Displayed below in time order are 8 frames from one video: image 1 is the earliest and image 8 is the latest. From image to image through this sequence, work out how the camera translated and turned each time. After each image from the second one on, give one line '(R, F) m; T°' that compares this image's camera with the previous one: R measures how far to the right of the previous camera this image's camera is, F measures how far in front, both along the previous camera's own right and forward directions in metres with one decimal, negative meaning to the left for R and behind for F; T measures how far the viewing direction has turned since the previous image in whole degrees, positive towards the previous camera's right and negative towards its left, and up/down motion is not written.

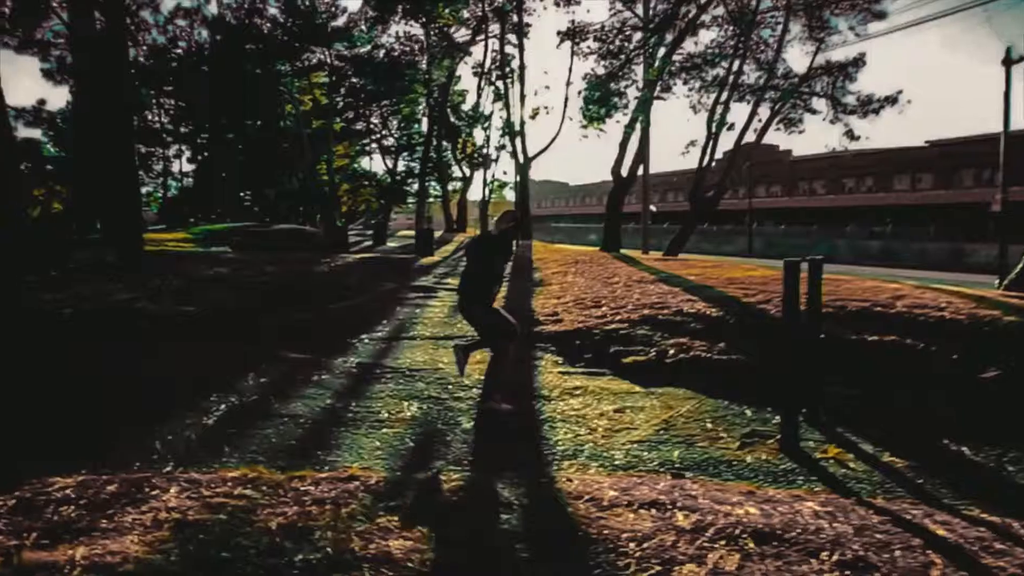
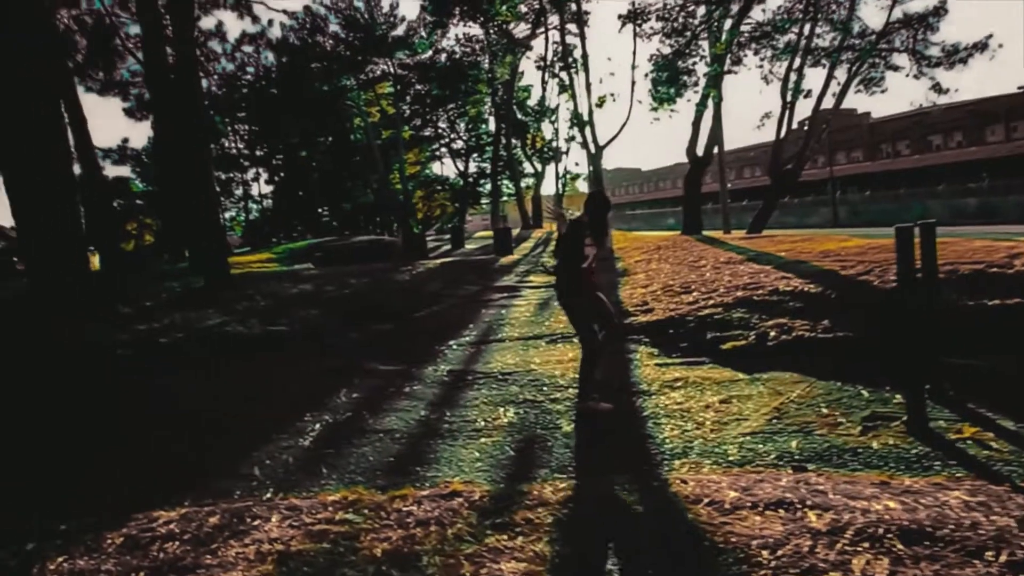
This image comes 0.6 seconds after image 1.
(-0.1, +0.3) m; -5°
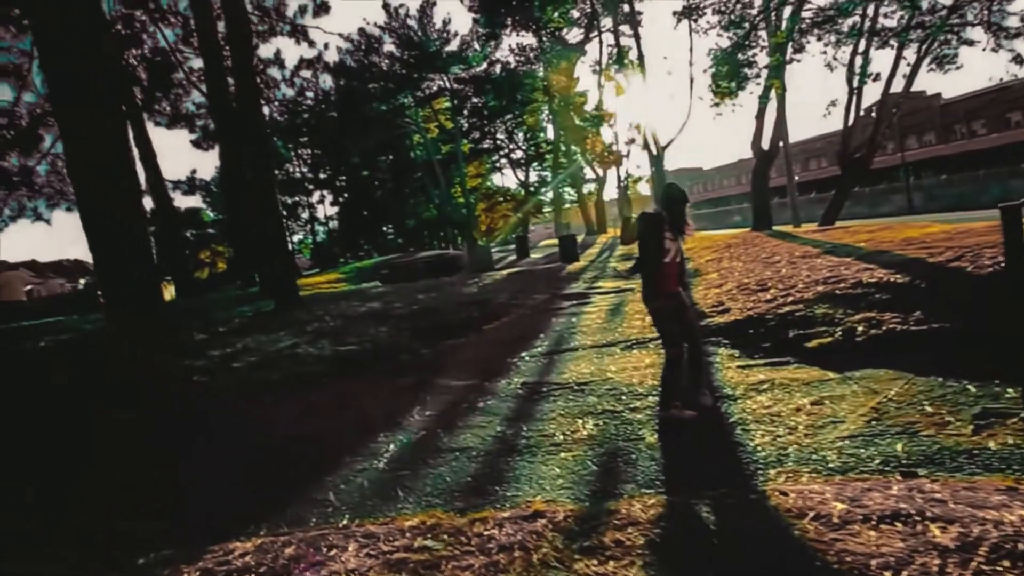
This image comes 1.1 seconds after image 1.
(0.0, +0.2) m; -4°
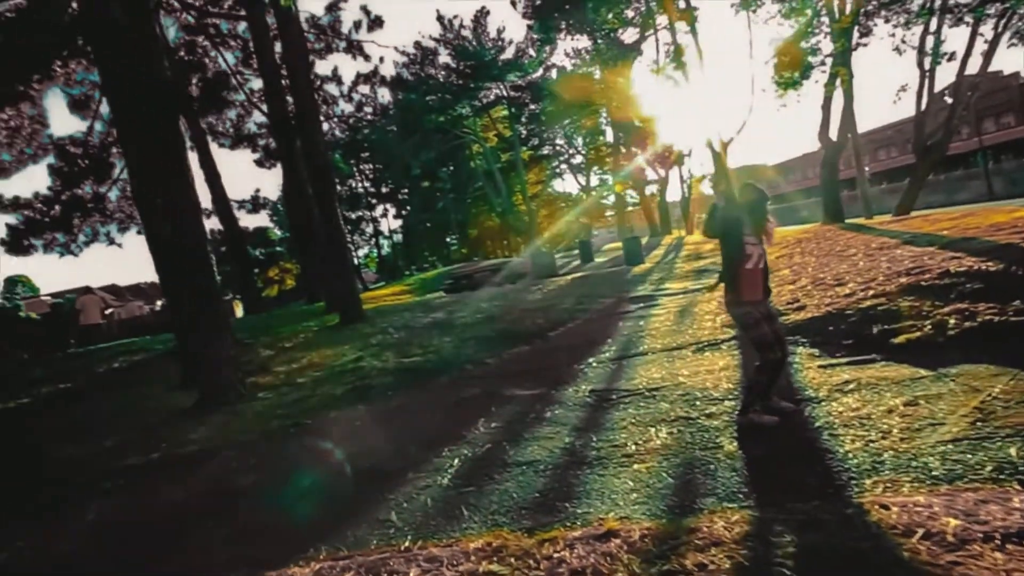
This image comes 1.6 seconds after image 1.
(0.0, +0.3) m; -4°
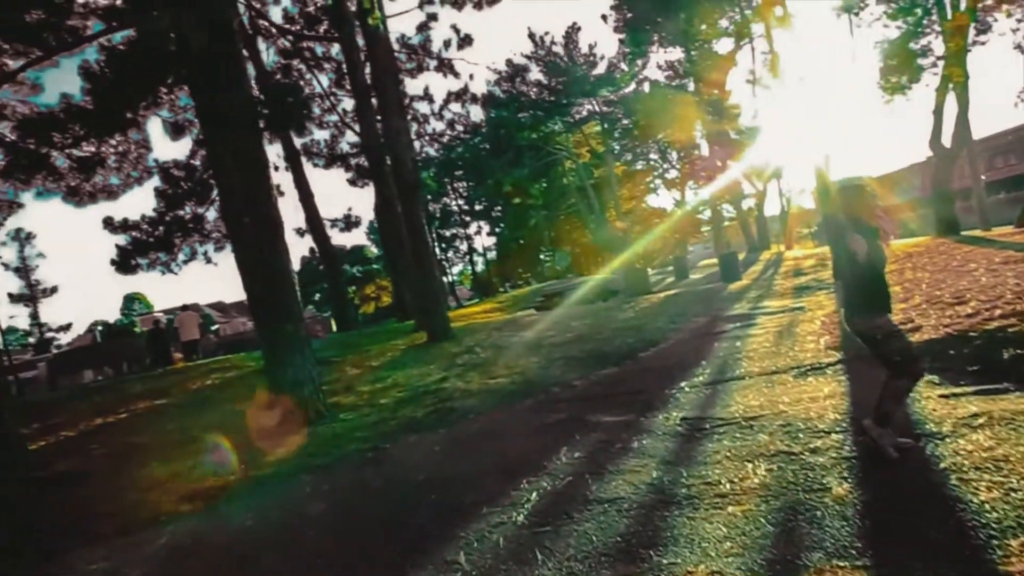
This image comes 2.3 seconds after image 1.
(+0.1, +0.5) m; -6°
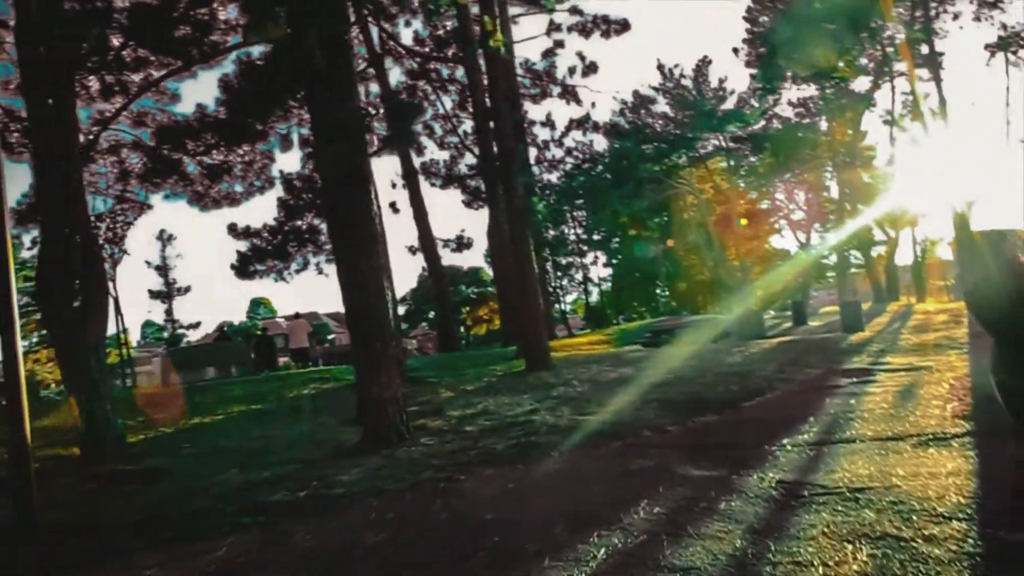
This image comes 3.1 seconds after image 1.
(+0.2, +0.5) m; -8°
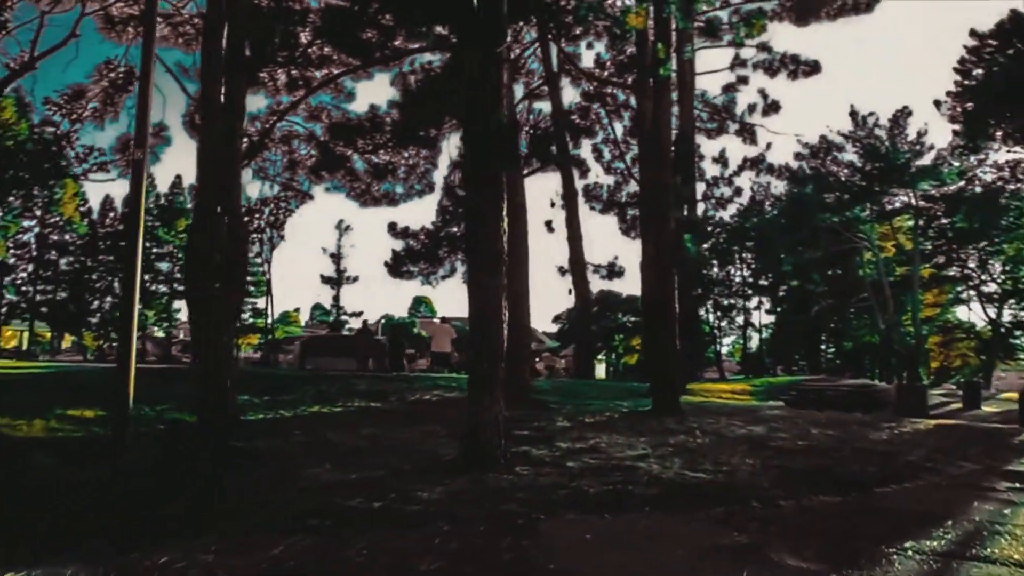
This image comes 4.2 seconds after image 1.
(+0.5, +0.5) m; -11°
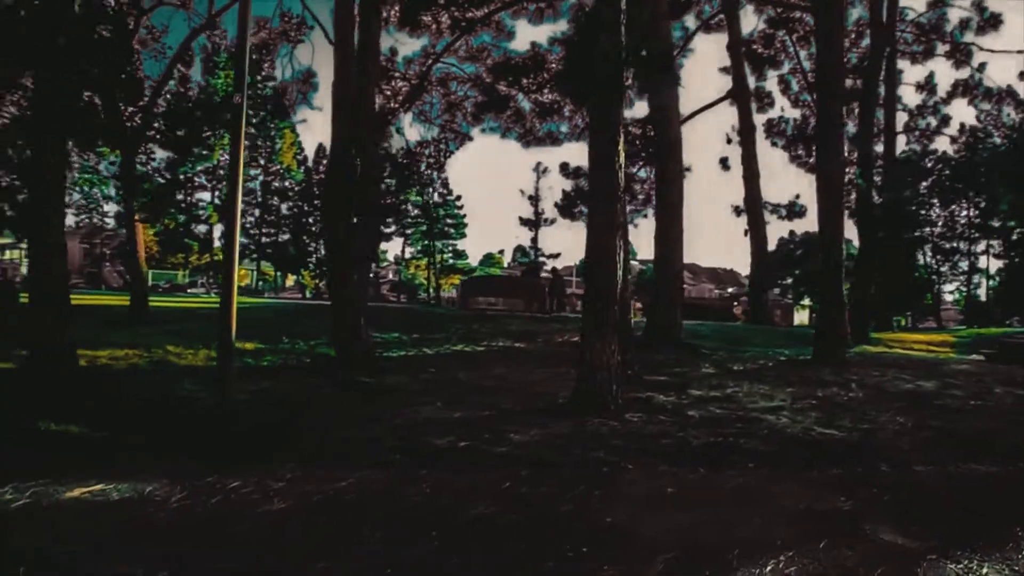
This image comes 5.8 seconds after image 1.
(+1.1, +0.5) m; -13°
